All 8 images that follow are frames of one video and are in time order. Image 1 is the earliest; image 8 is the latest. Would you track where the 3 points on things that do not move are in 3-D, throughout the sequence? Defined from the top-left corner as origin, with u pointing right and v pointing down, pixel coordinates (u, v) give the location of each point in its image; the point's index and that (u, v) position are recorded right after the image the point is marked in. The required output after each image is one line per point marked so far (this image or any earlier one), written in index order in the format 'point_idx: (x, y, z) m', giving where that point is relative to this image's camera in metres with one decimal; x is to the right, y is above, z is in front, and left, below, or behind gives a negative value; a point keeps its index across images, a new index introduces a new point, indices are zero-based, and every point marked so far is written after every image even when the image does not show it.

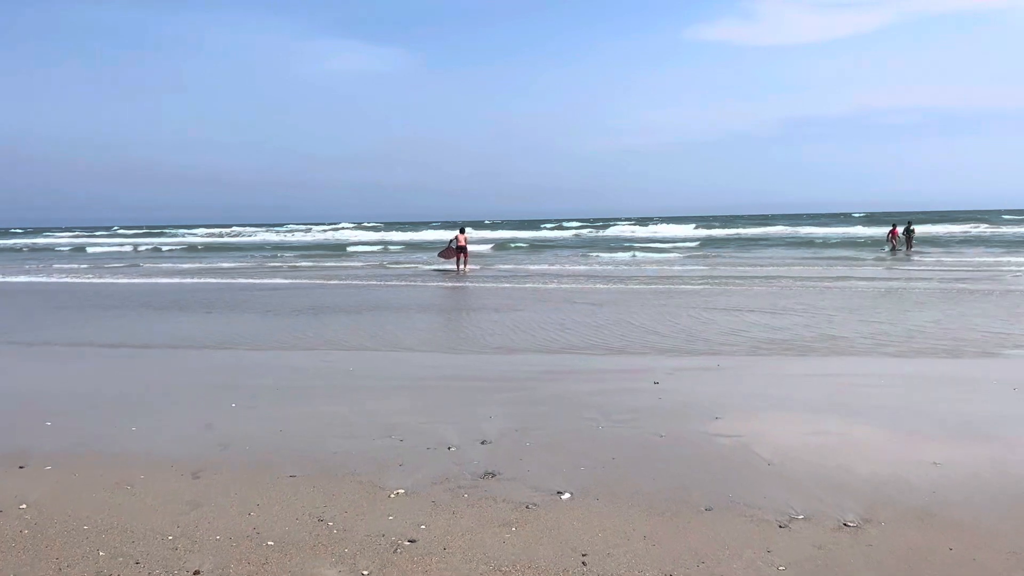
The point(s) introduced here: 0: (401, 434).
0: (-0.7, -0.9, +5.0) m
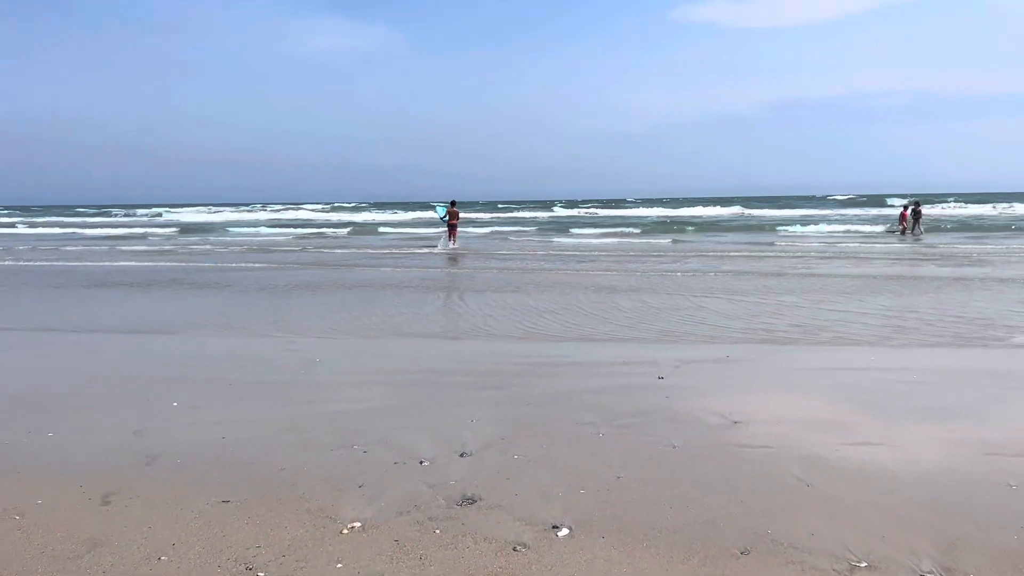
0: (-0.8, -0.8, +4.2) m
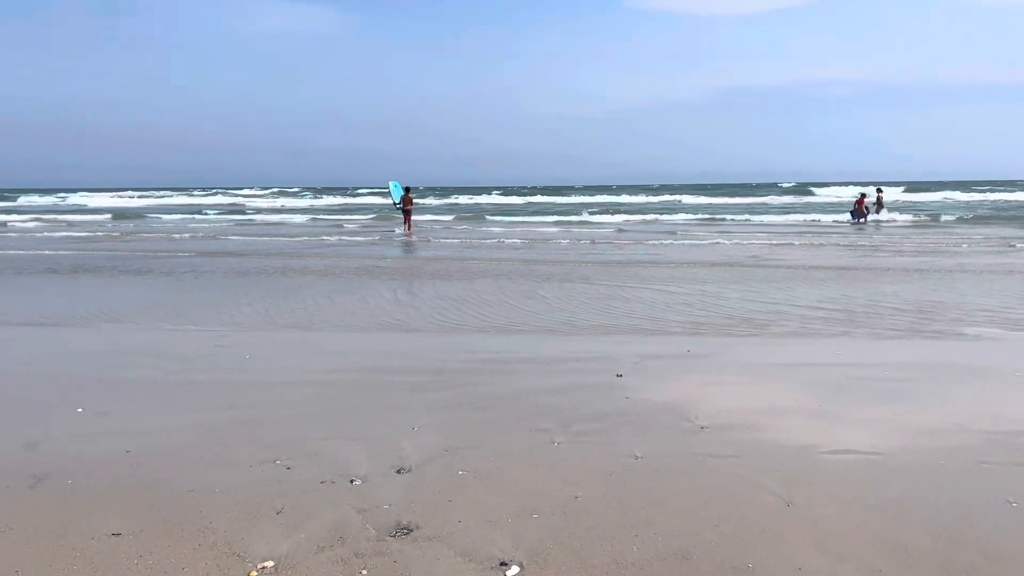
0: (-1.0, -0.8, +3.7) m
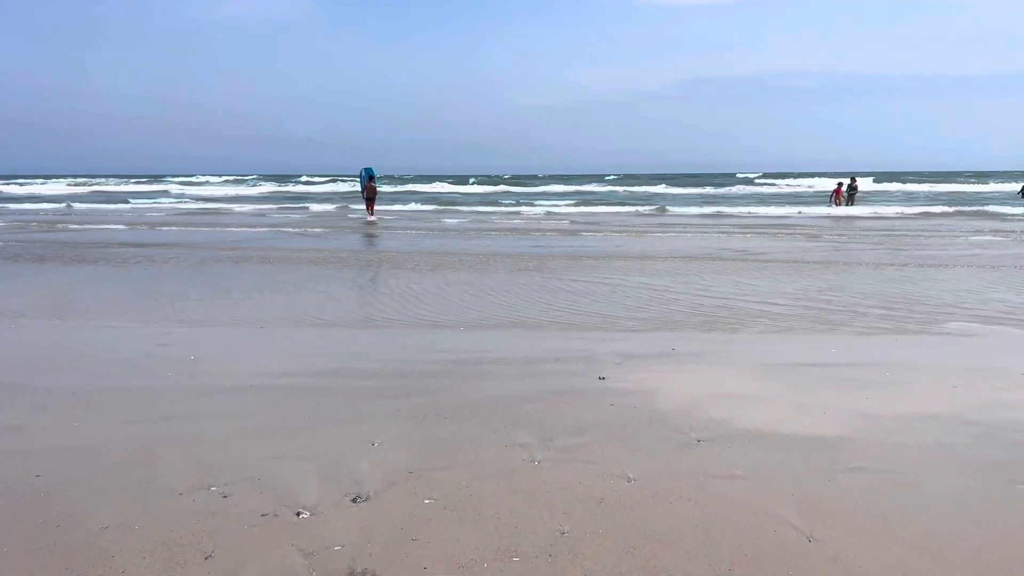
0: (-1.1, -0.8, +3.2) m
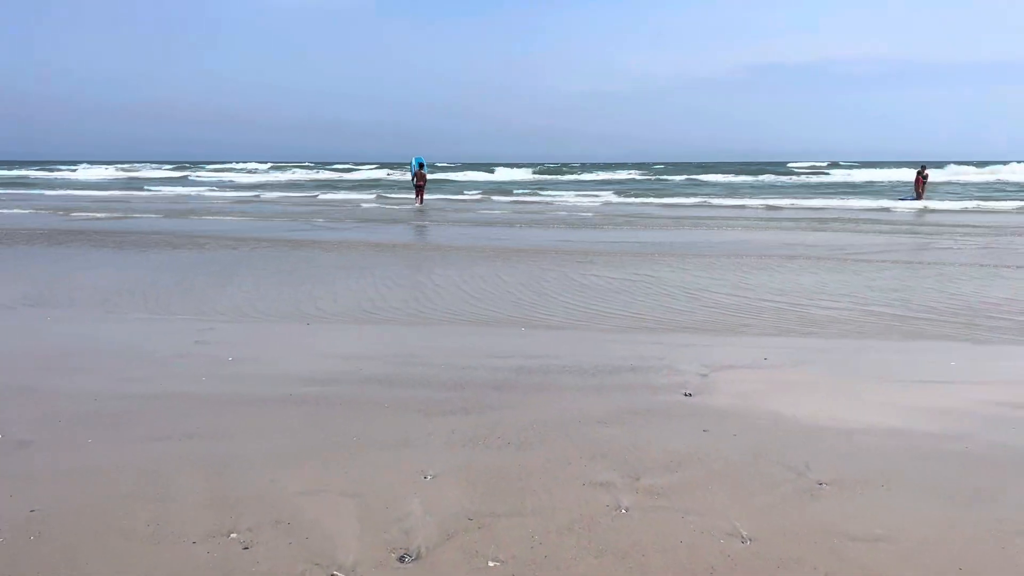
0: (-0.8, -0.8, +2.7) m
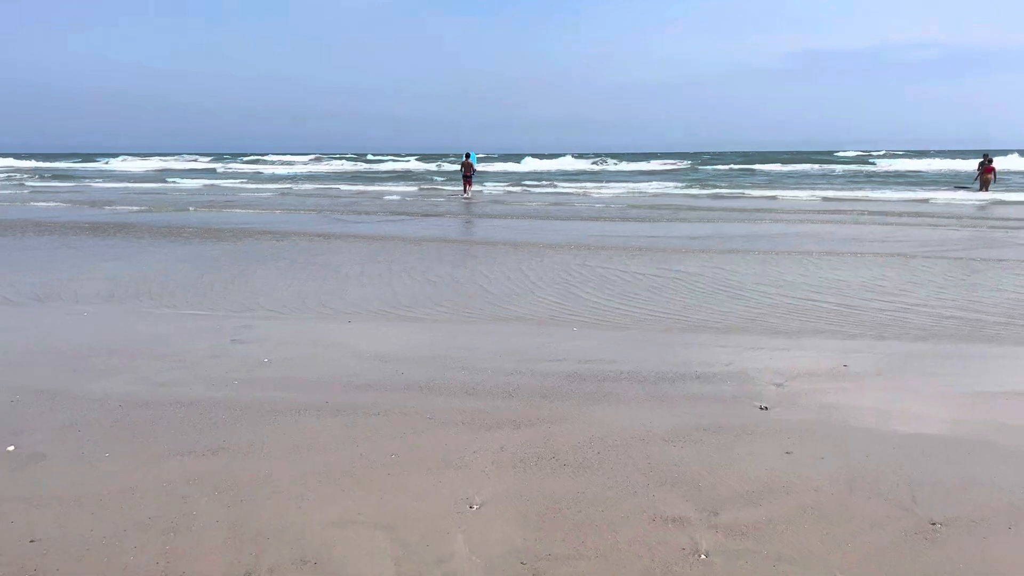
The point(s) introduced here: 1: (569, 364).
0: (-0.7, -0.8, +2.3) m
1: (+0.3, -0.4, +4.7) m
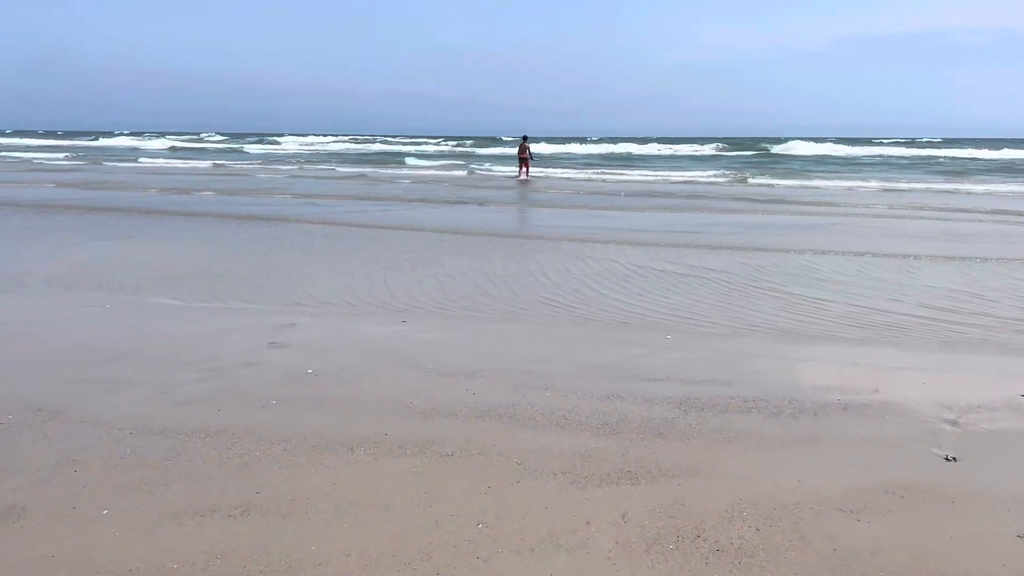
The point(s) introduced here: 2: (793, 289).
0: (-0.3, -0.8, +1.5) m
1: (+0.8, -0.5, +3.9) m
2: (+2.4, 0.0, +6.8) m
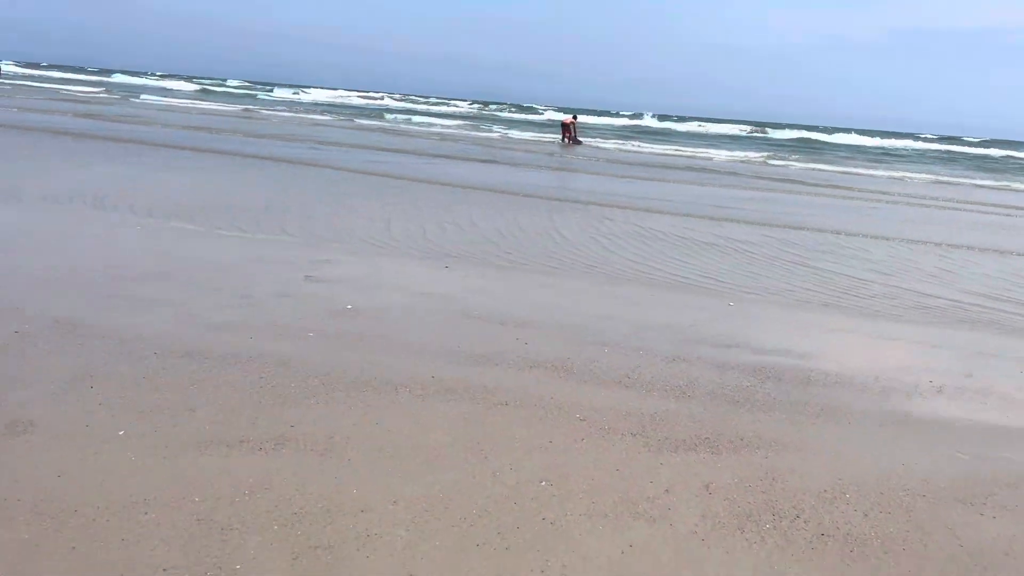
0: (-0.2, -0.7, +1.2) m
1: (+1.0, -0.3, +3.5) m
2: (+2.7, +0.2, +6.4) m
